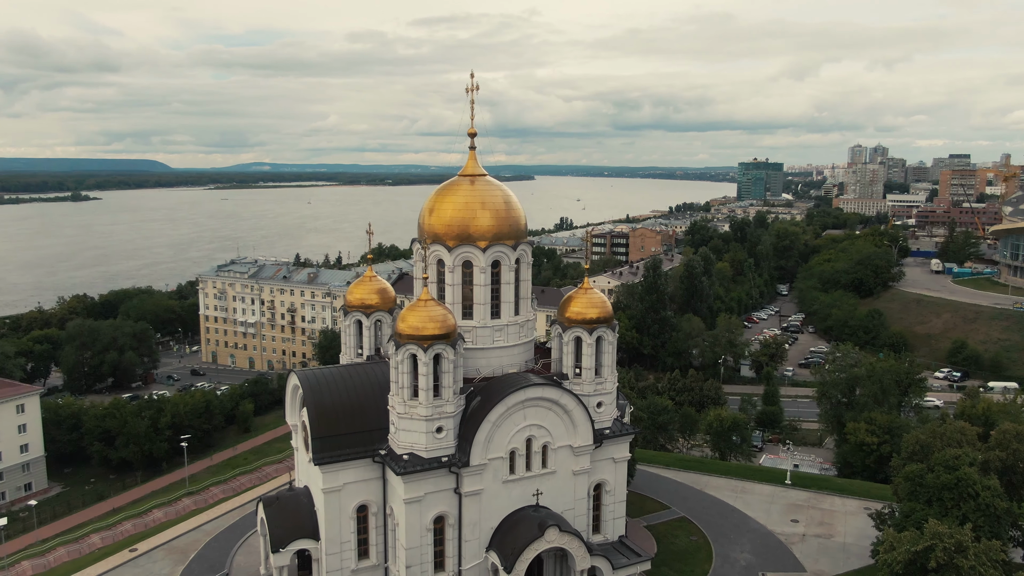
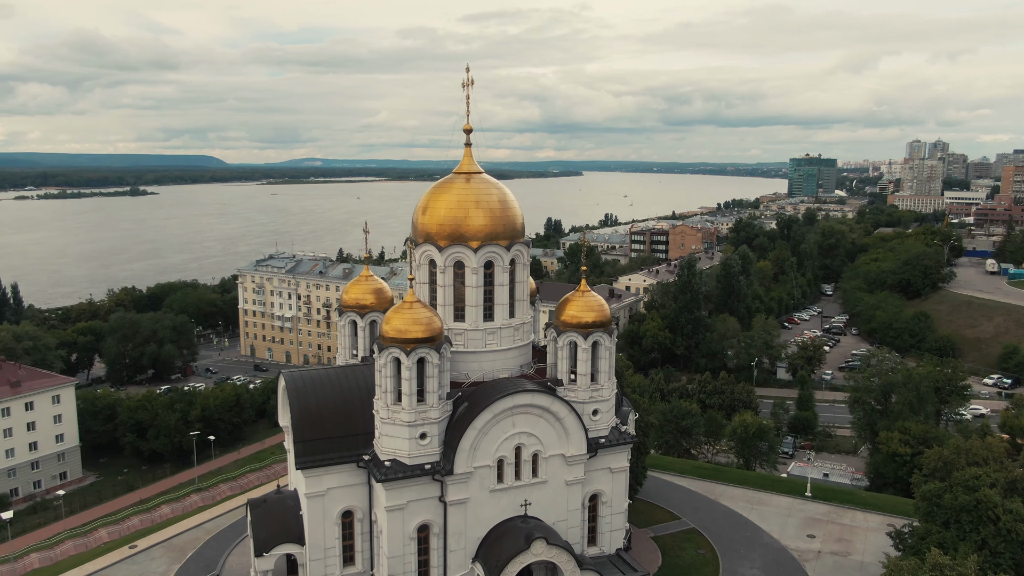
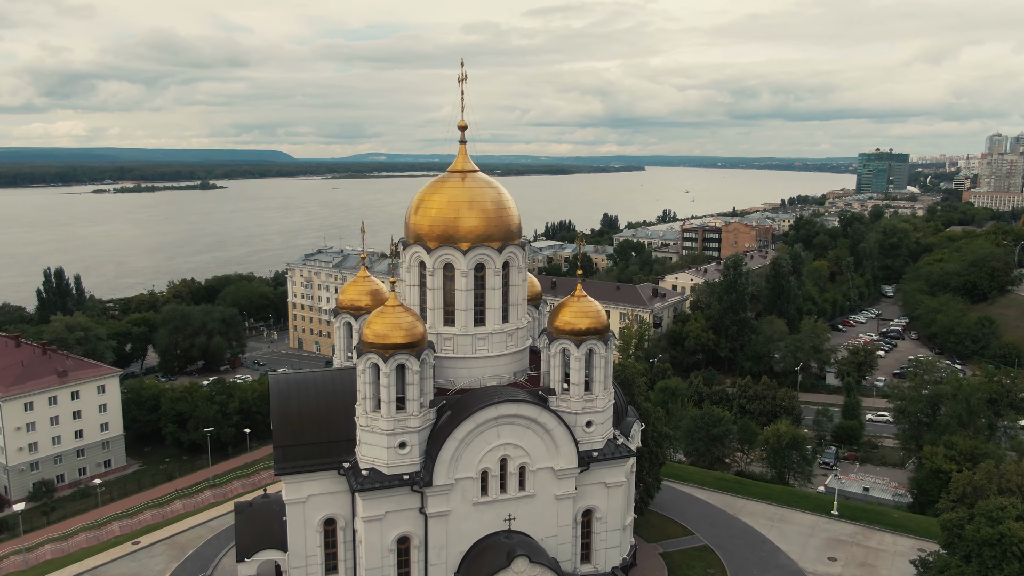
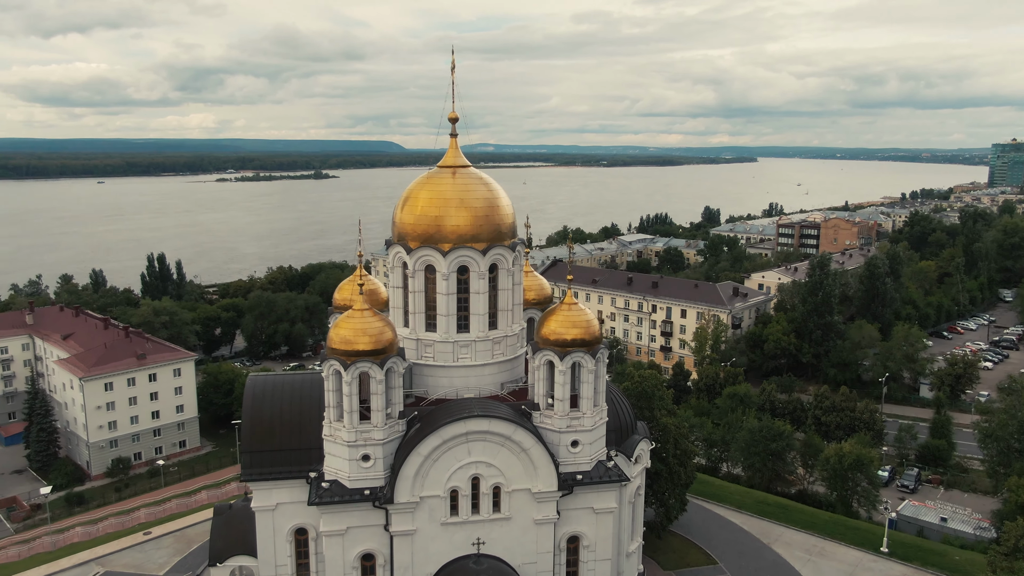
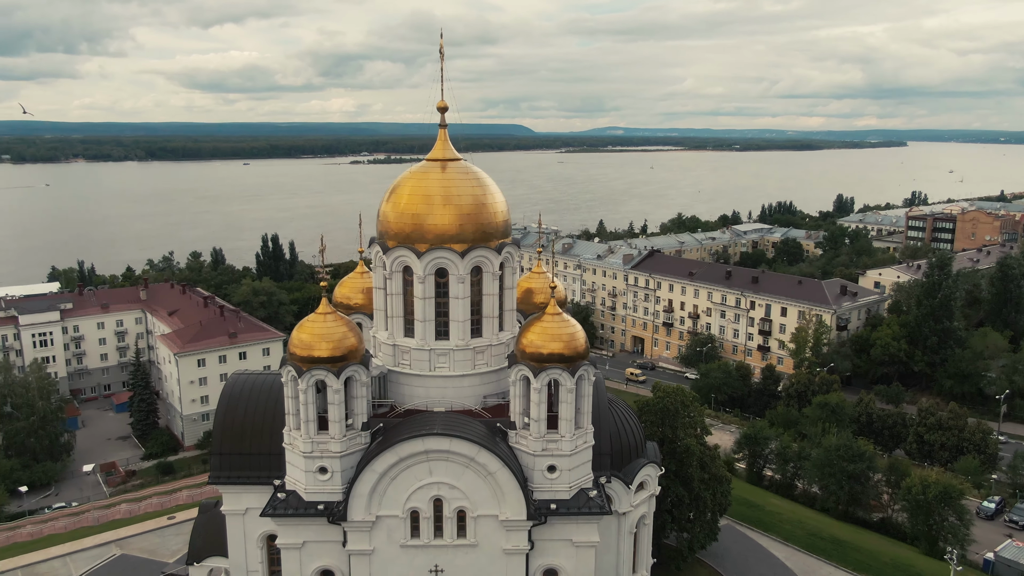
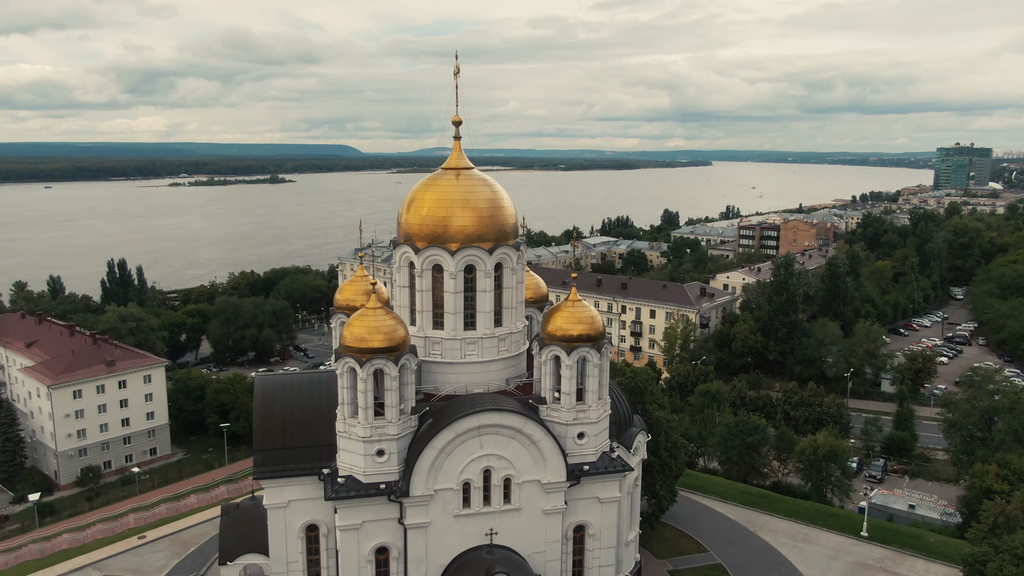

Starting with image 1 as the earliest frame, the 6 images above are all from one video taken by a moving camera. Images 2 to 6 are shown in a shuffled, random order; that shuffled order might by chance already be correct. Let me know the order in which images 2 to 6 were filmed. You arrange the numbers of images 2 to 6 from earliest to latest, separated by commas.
2, 3, 6, 4, 5
